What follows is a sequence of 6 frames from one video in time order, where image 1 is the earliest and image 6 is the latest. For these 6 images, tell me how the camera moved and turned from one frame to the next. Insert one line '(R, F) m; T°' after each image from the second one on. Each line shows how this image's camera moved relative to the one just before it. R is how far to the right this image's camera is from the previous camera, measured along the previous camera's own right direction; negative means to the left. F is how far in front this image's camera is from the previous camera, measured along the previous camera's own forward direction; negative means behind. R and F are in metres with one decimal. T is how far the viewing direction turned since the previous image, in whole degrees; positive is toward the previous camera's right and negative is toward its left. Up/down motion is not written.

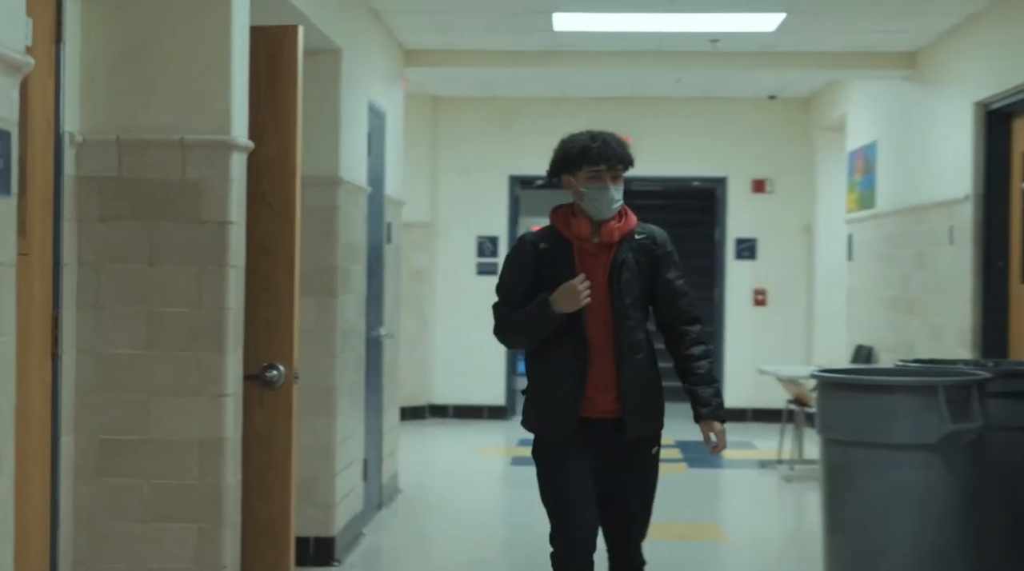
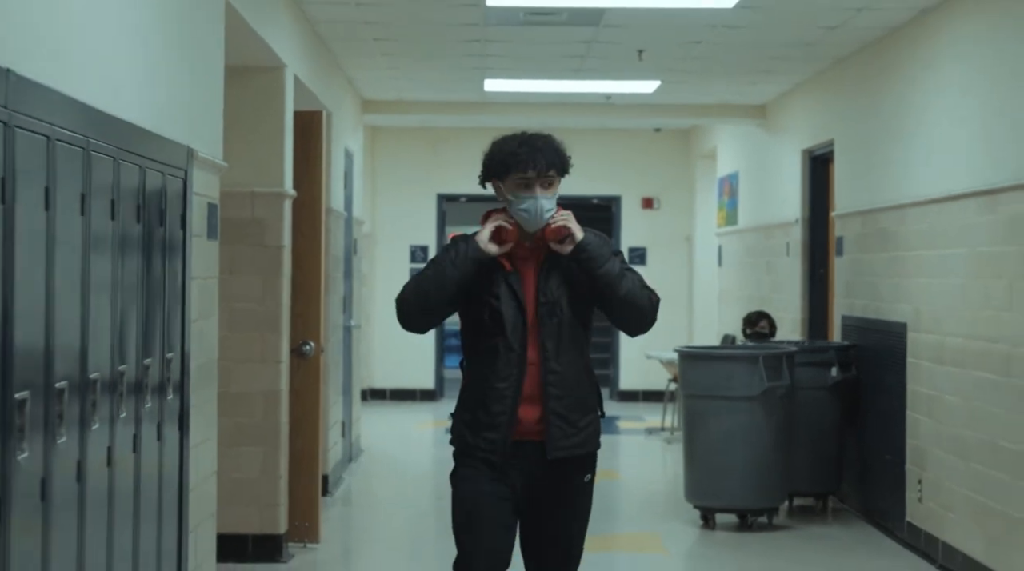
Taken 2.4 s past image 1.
(-0.3, -2.1) m; +4°
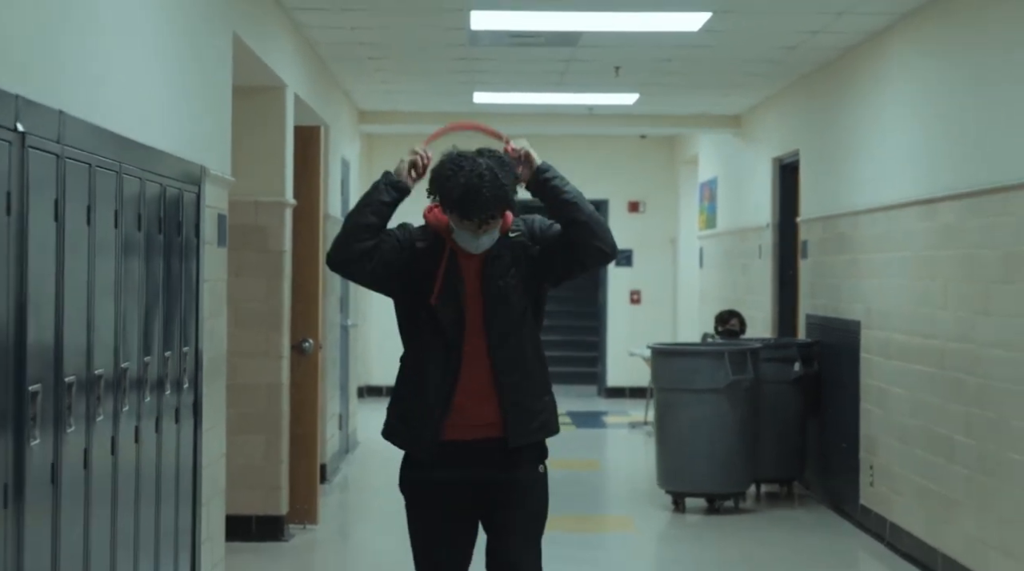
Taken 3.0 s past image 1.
(+0.1, -0.6) m; 0°
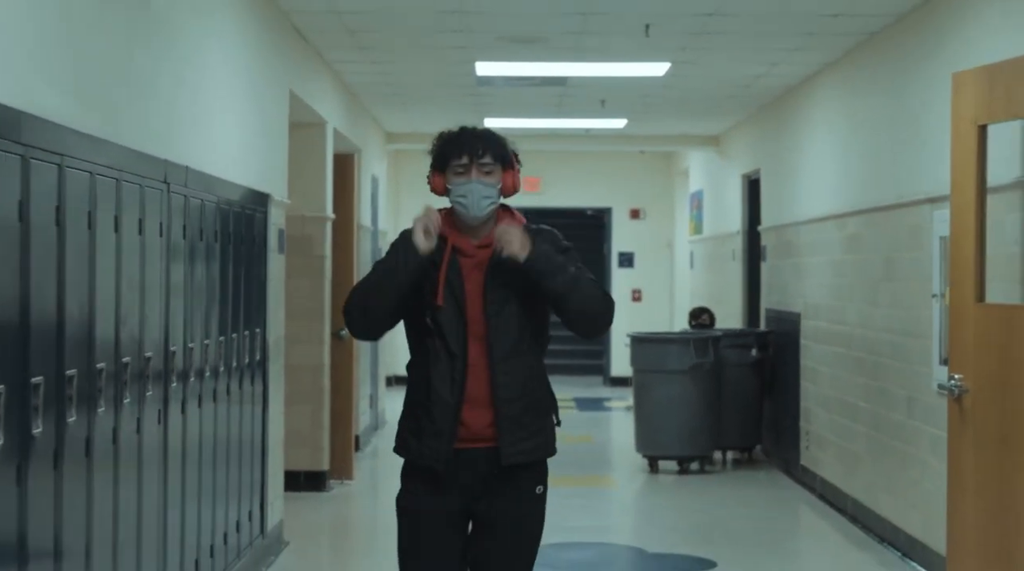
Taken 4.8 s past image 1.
(+0.2, -1.6) m; -1°
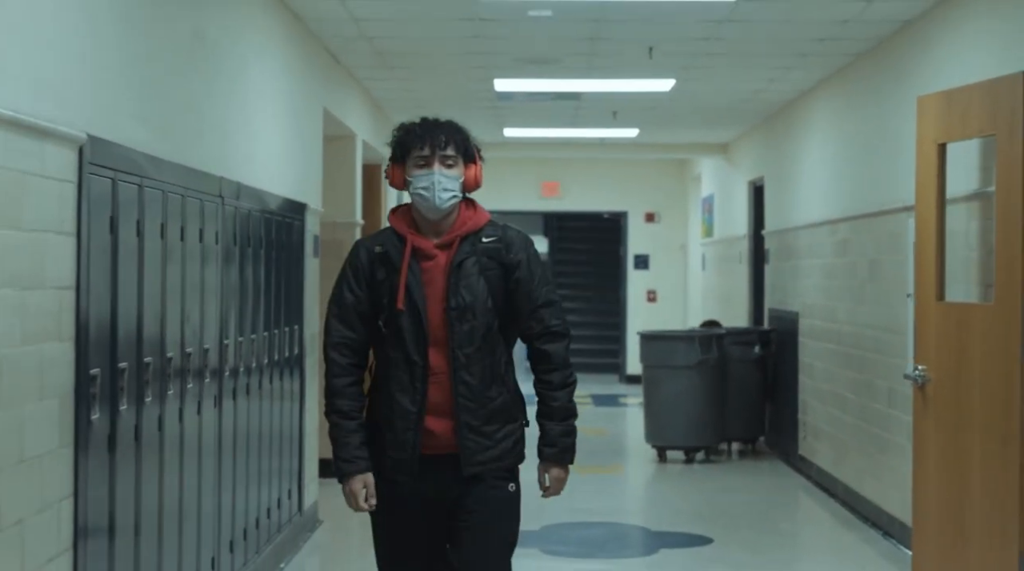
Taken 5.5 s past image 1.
(0.0, -0.6) m; -1°
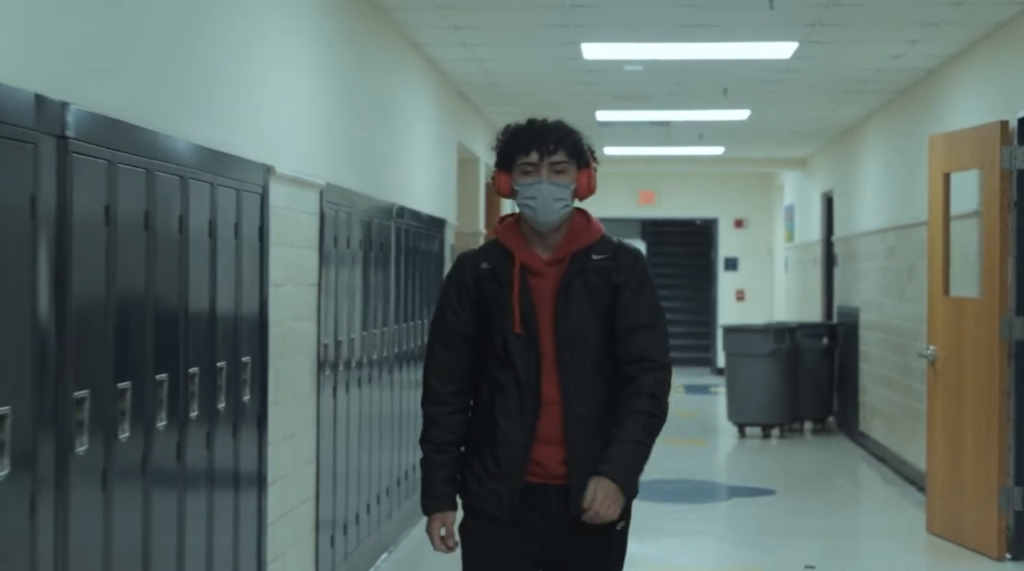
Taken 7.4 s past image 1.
(0.0, -1.7) m; -4°
